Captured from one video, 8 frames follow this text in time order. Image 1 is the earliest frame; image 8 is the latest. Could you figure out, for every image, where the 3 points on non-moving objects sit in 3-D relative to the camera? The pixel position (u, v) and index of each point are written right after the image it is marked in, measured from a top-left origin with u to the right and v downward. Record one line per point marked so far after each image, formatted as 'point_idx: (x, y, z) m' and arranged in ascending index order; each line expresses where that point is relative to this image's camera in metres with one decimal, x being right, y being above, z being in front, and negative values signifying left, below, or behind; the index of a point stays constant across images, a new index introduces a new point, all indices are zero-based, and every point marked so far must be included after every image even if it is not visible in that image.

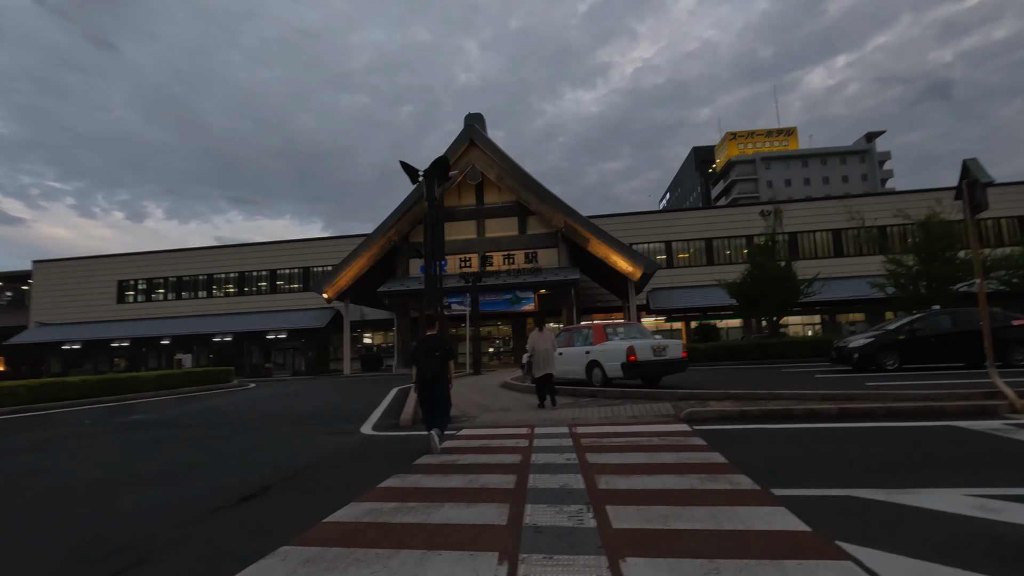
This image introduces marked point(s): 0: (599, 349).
0: (+2.2, -1.5, +13.5) m
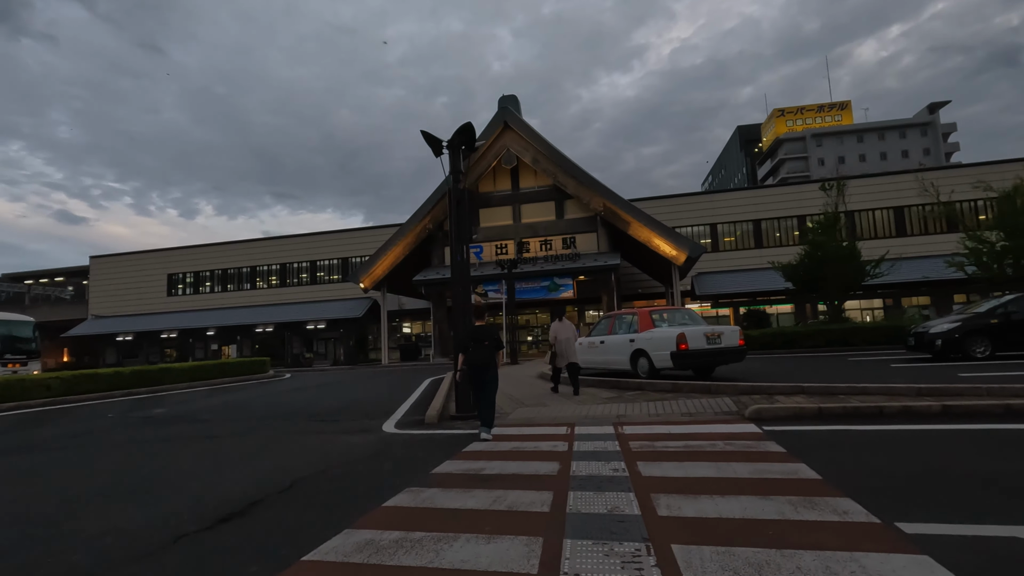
0: (+3.0, -1.1, +12.3) m
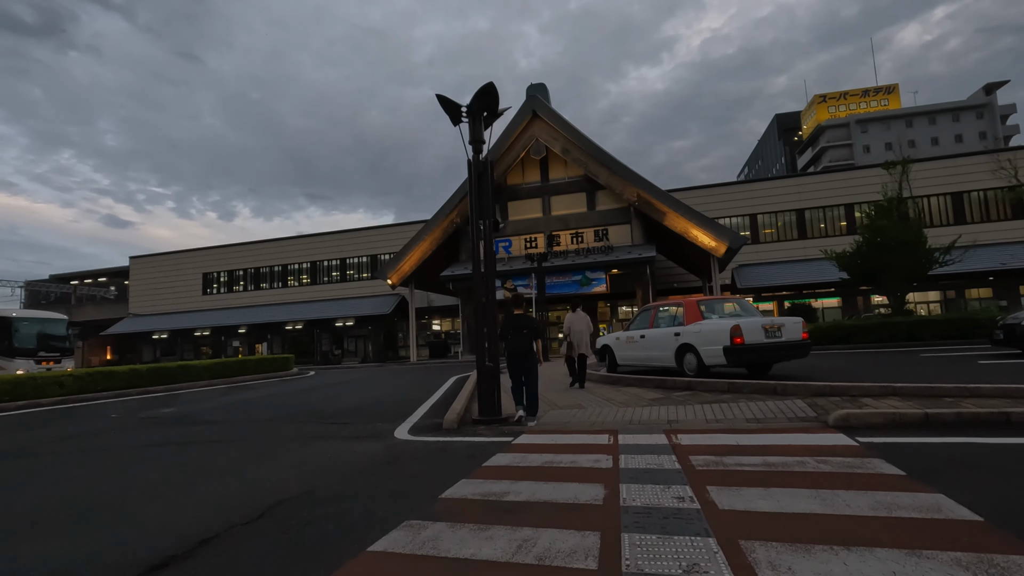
0: (+3.7, -0.9, +10.9) m
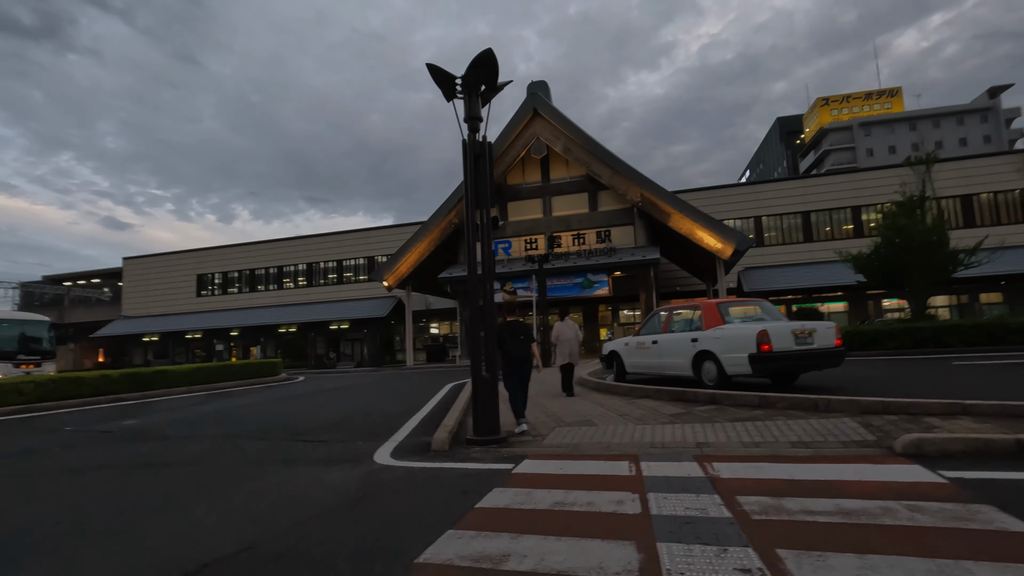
0: (+3.7, -0.9, +9.8) m
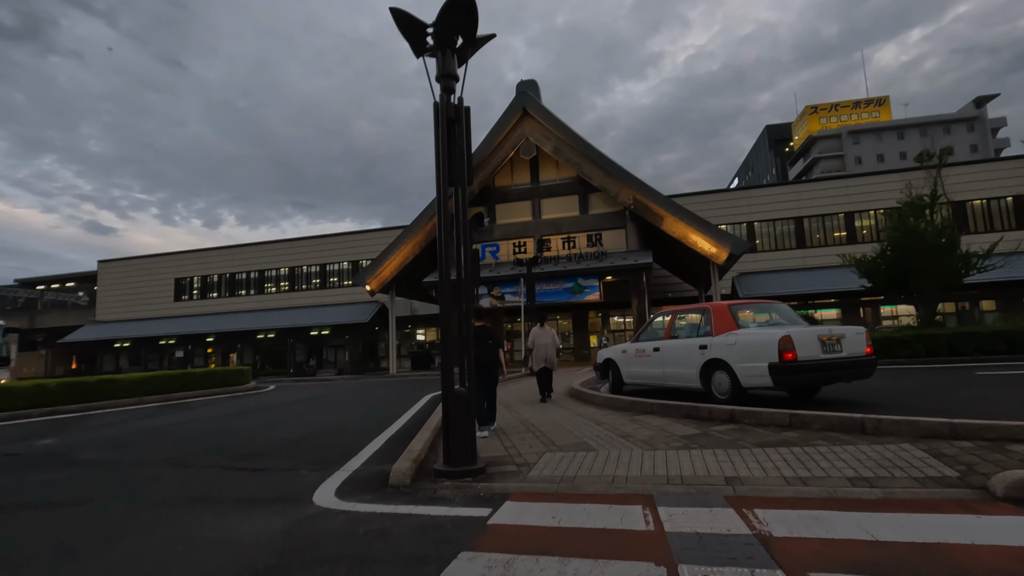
0: (+3.4, -0.9, +8.6) m
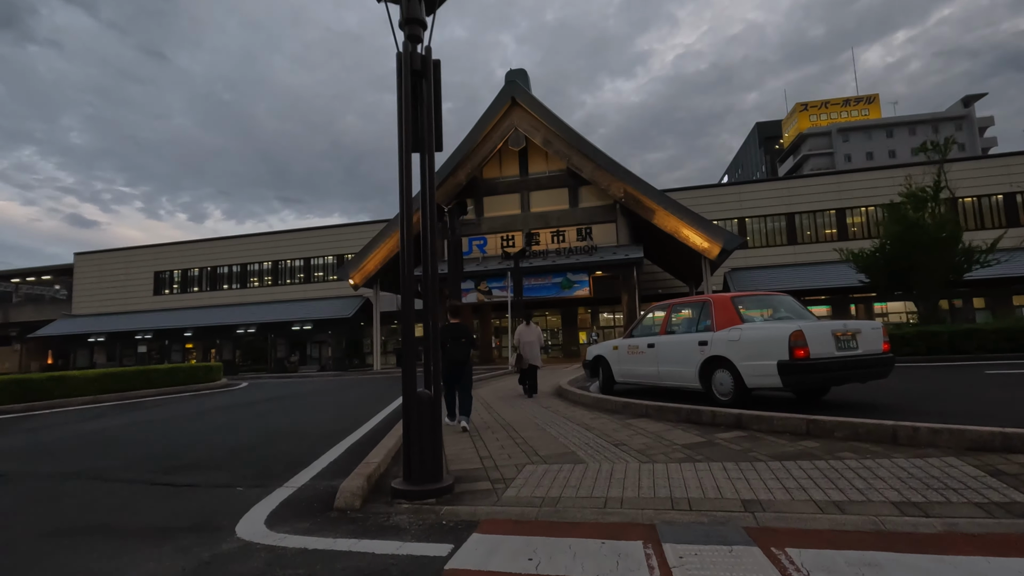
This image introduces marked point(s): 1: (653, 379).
0: (+3.1, -0.7, +7.8) m
1: (+2.4, -1.5, +9.2) m
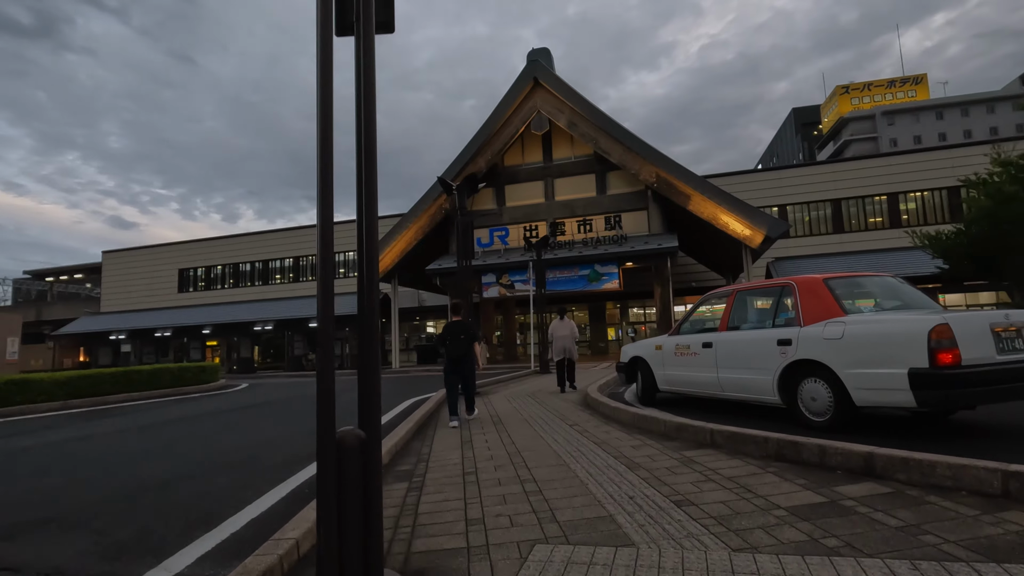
0: (+3.2, -0.5, +5.6) m
1: (+2.6, -1.3, +7.0) m
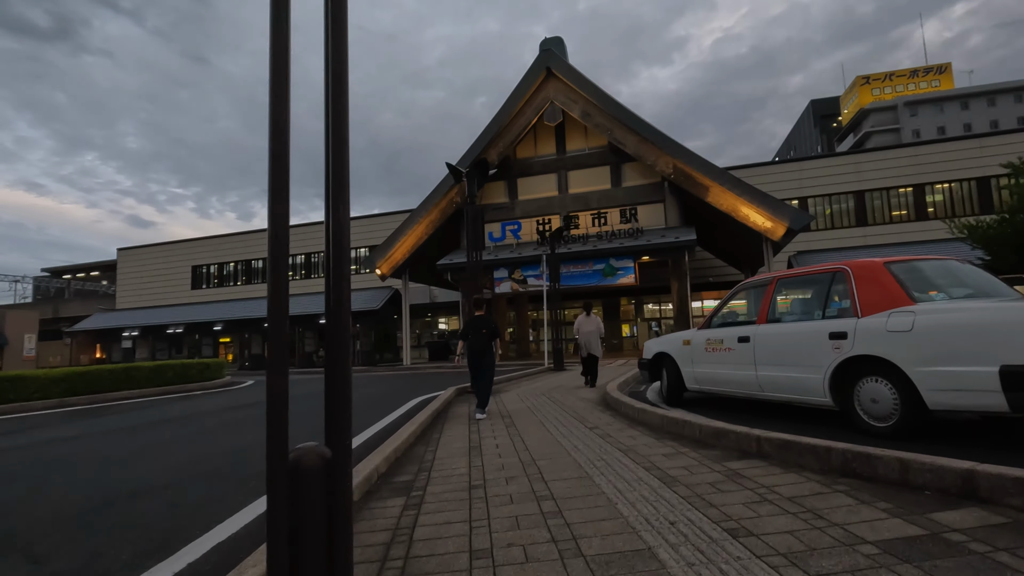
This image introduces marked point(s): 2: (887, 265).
0: (+3.4, -0.4, +4.9) m
1: (+2.8, -1.2, +6.3) m
2: (+3.7, +0.2, +5.2) m
